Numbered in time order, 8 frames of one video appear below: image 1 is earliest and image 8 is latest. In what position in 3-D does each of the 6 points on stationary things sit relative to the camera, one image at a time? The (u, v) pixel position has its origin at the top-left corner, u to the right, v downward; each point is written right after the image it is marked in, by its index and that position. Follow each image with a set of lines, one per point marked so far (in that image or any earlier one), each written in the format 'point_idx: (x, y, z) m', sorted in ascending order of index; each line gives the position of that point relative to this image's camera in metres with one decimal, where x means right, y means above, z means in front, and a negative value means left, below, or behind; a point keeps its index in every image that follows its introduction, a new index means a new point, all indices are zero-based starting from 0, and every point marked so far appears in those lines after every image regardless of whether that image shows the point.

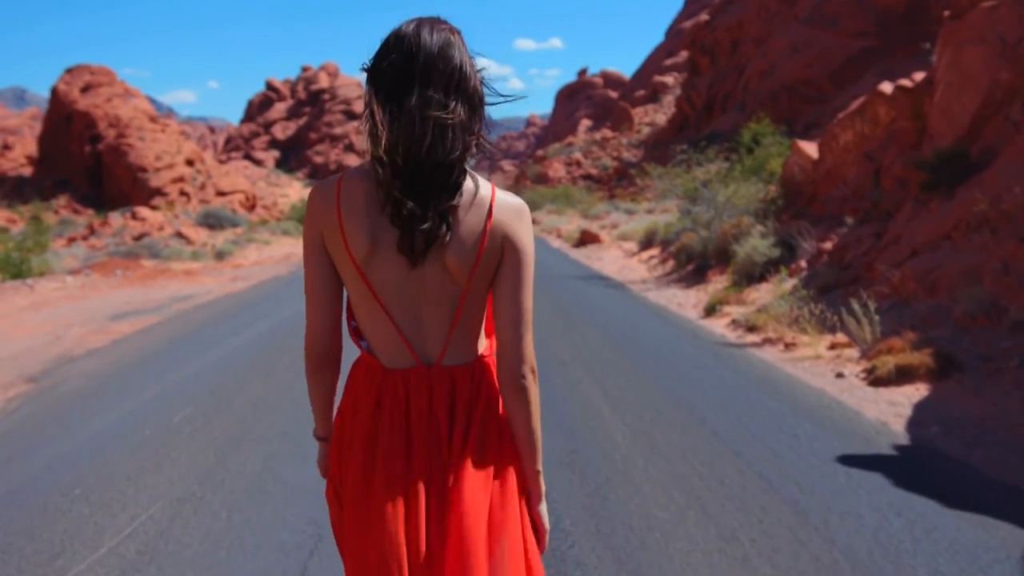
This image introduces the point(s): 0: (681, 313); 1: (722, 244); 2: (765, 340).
0: (+2.0, -0.3, +13.5) m
1: (+3.2, +0.7, +17.2) m
2: (+2.3, -0.5, +10.4) m
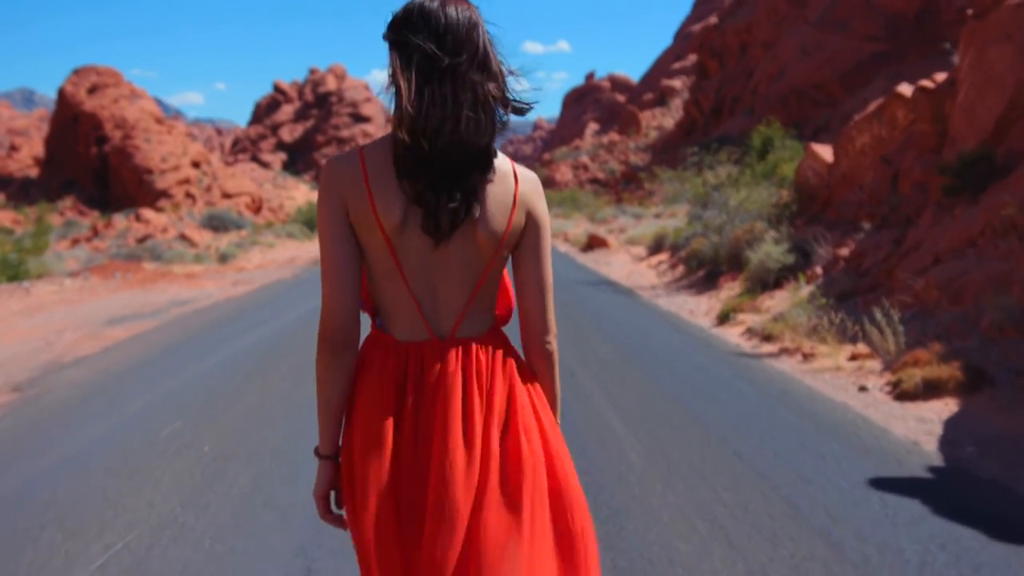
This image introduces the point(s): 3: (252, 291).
0: (+2.1, -0.4, +13.1) m
1: (+3.3, +0.6, +16.8) m
2: (+2.4, -0.5, +10.0) m
3: (-4.0, 0.0, +17.5) m
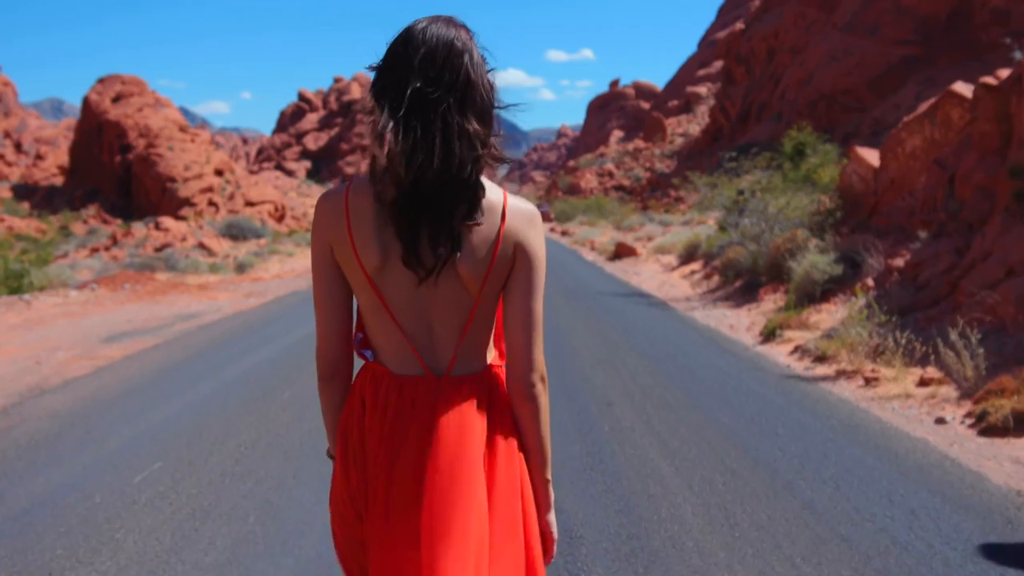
0: (+2.4, -0.5, +12.2) m
1: (+3.7, +0.4, +15.8) m
2: (+2.6, -0.7, +9.0) m
3: (-3.6, -0.2, +16.7) m
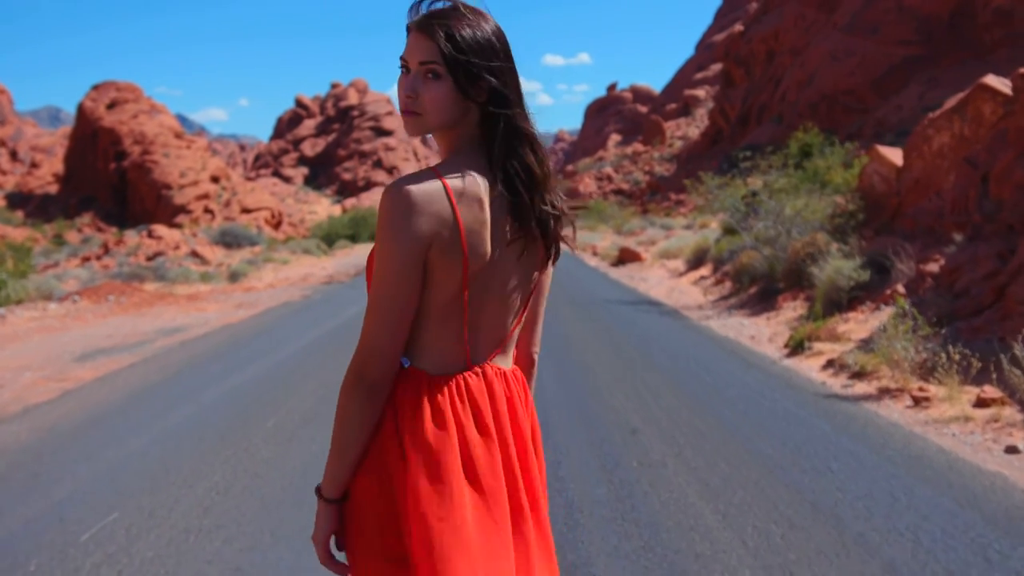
0: (+2.4, -0.6, +11.3) m
1: (+3.7, +0.3, +15.0) m
2: (+2.7, -0.7, +8.2) m
3: (-3.6, -0.4, +15.8) m
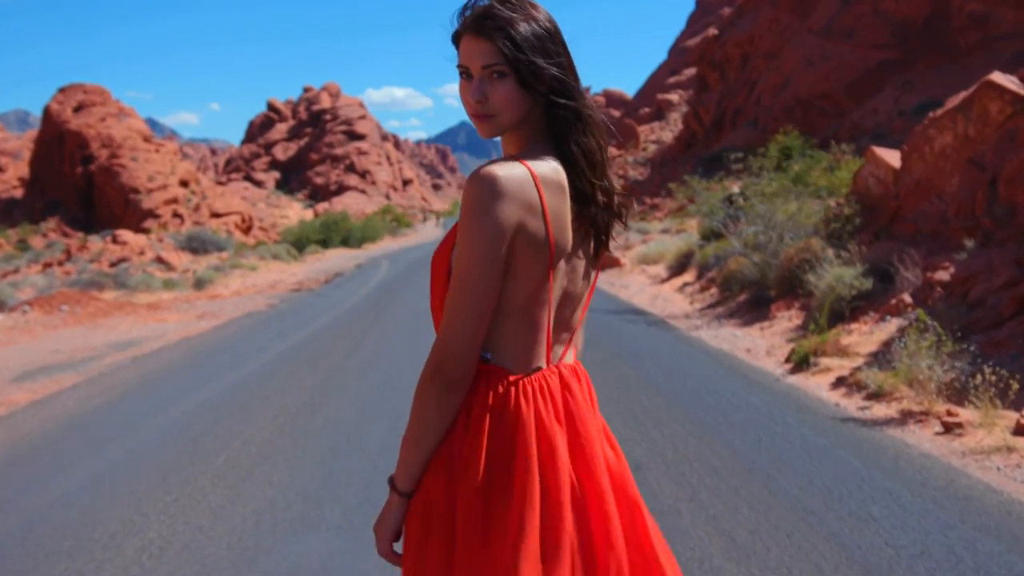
0: (+2.3, -0.7, +10.5) m
1: (+3.4, +0.2, +14.2) m
2: (+2.6, -0.8, +7.4) m
3: (-3.9, -0.5, +14.9) m
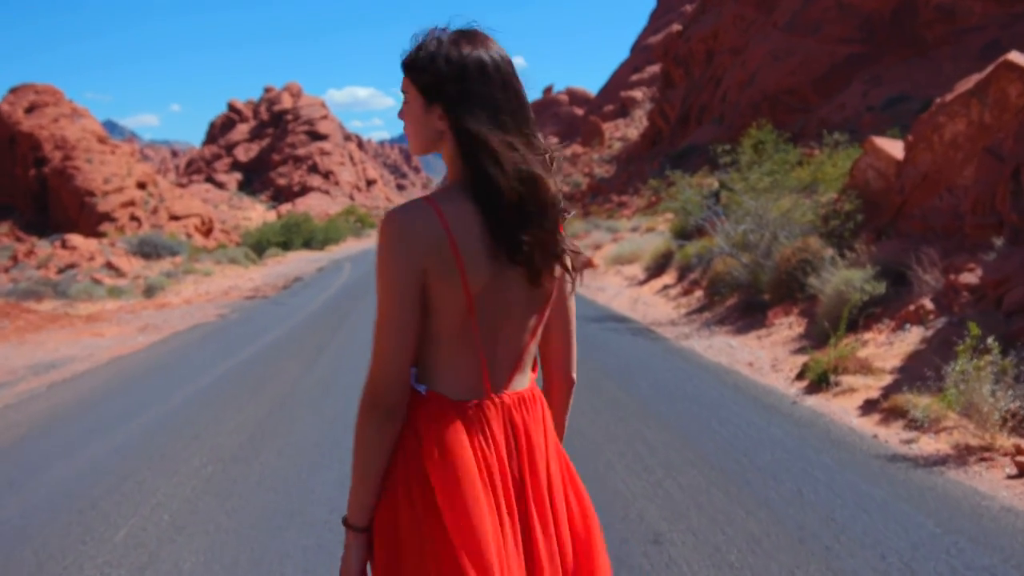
0: (+2.1, -0.8, +9.3) m
1: (+3.1, +0.2, +13.0) m
2: (+2.5, -0.9, +6.2) m
3: (-4.2, -0.6, +13.4) m
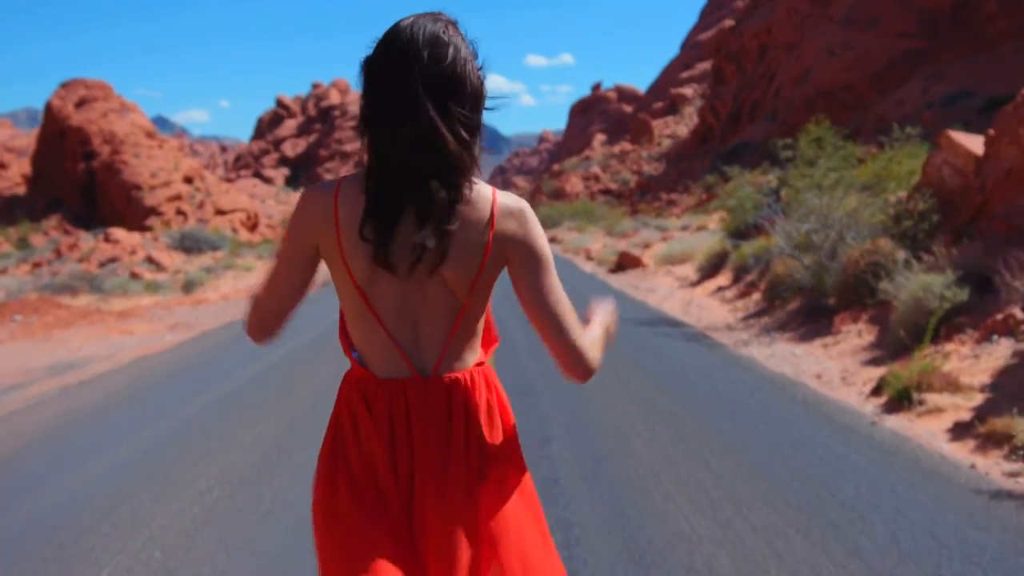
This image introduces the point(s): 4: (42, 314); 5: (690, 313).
0: (+2.4, -0.8, +8.4) m
1: (+3.6, +0.1, +12.1) m
2: (+2.7, -0.9, +5.3) m
3: (-3.7, -0.6, +12.8) m
4: (-6.5, -0.3, +15.8) m
5: (+2.4, -0.3, +15.4) m
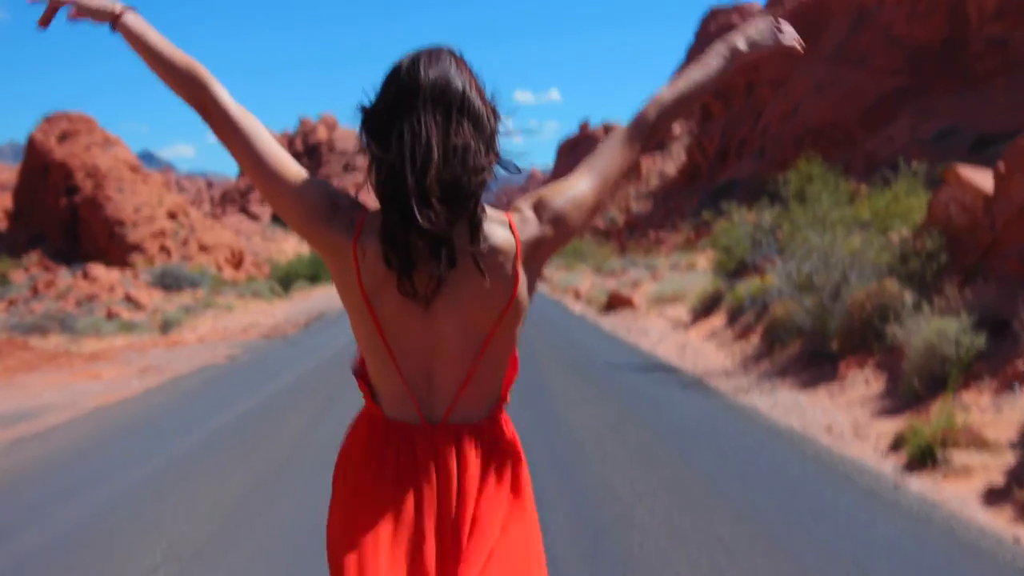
0: (+2.3, -1.1, +7.8) m
1: (+3.5, -0.3, +11.5) m
2: (+2.6, -1.2, +4.6) m
3: (-3.8, -1.1, +12.1) m
4: (-6.7, -0.9, +15.0) m
5: (+2.3, -0.9, +14.8) m
